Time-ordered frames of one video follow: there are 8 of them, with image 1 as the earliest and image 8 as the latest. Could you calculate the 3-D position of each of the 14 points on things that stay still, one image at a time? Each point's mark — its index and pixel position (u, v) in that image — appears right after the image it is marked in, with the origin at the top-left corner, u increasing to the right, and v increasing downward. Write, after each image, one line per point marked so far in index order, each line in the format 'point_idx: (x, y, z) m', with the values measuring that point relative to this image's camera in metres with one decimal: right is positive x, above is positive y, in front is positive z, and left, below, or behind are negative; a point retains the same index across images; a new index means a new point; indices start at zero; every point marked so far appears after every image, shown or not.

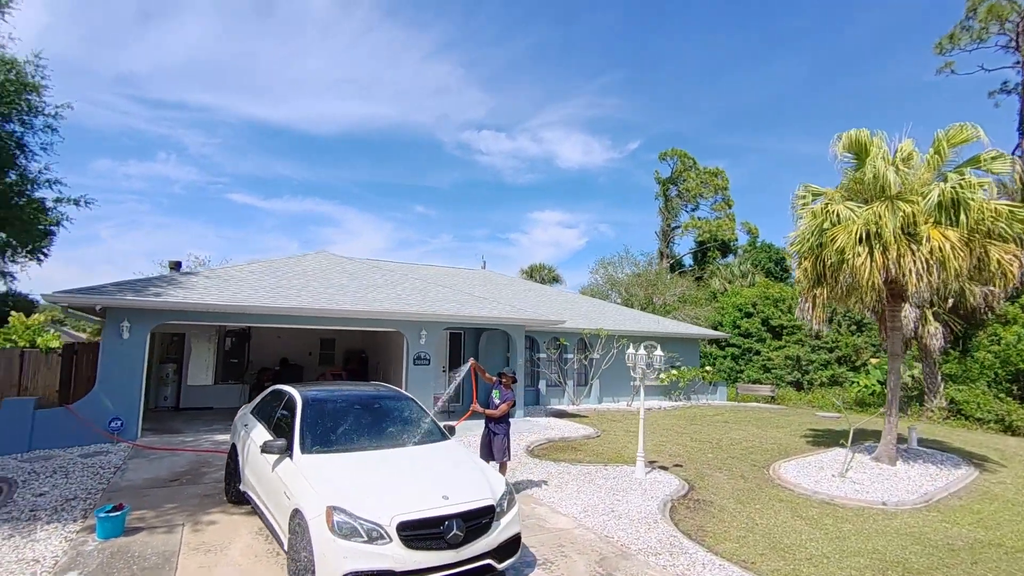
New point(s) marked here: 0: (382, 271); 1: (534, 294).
0: (-3.2, +0.4, +13.6) m
1: (+0.8, -0.3, +17.7) m
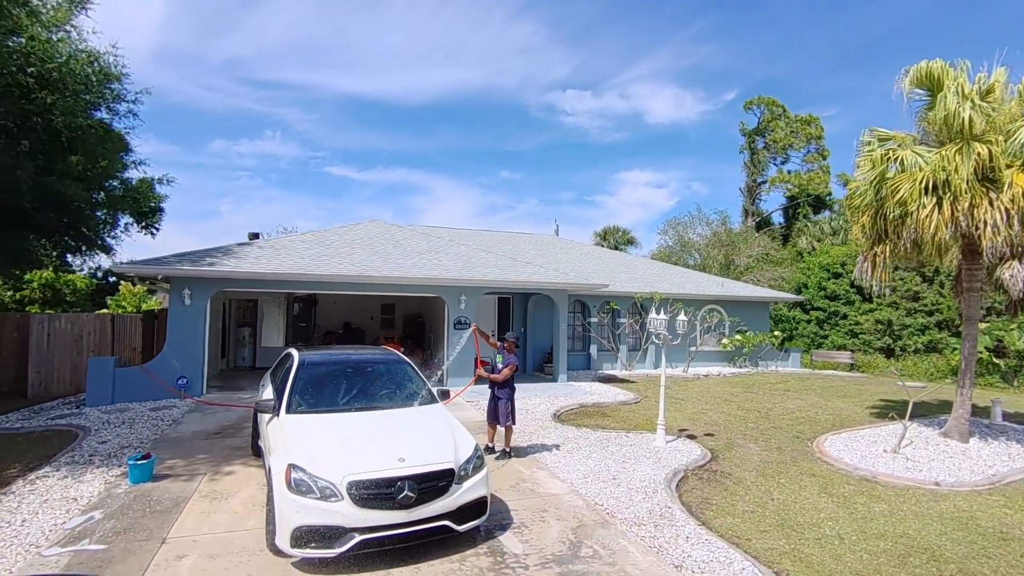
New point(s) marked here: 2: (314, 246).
0: (-2.1, +1.3, +13.8) m
1: (+2.5, +0.9, +17.3) m
2: (-4.3, +0.9, +11.7) m
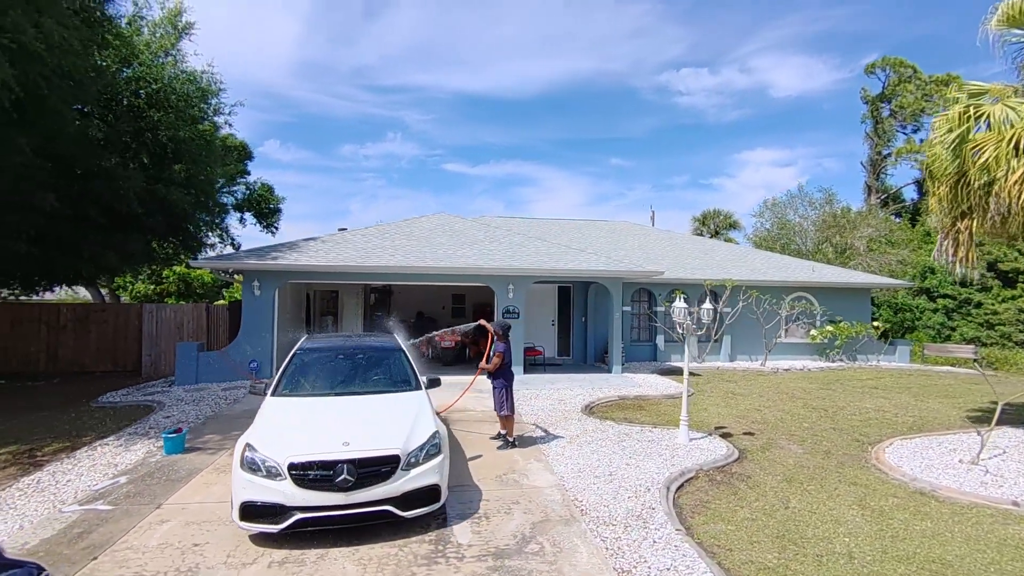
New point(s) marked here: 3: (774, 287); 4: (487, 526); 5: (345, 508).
0: (-0.6, +1.5, +13.9) m
1: (+4.6, +1.2, +16.4) m
2: (-3.1, +1.1, +12.3) m
3: (+6.6, 0.0, +14.0) m
4: (-0.2, -1.9, +4.5) m
5: (-1.2, -1.6, +4.0) m
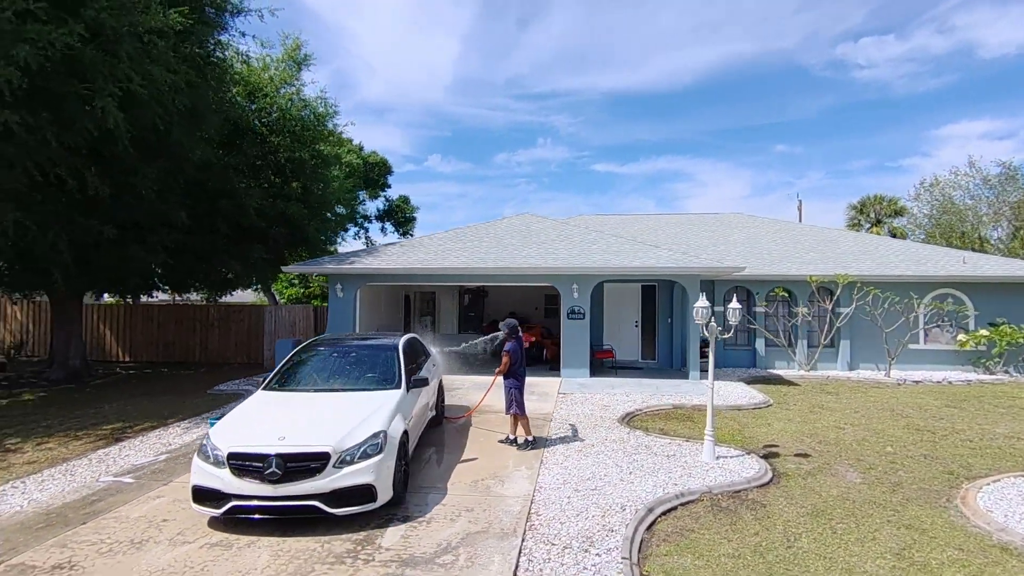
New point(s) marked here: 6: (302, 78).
0: (+1.4, +1.5, +13.6) m
1: (+7.0, +1.3, +14.6) m
2: (-1.5, +1.1, +12.7) m
3: (+8.4, +0.1, +11.7) m
4: (-0.7, -1.9, +4.4) m
5: (-1.8, -1.6, +4.2) m
6: (-6.4, +6.4, +16.9) m
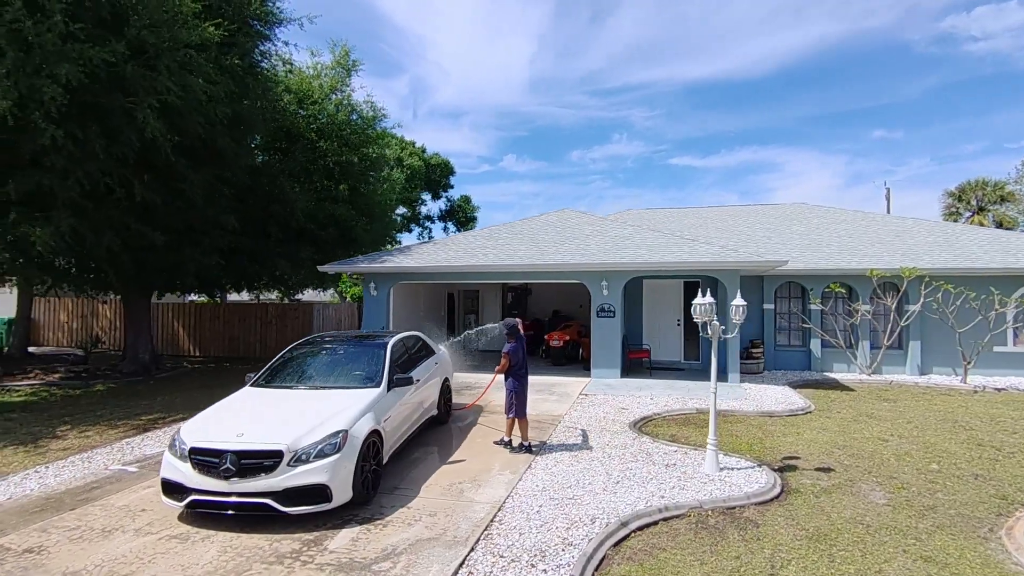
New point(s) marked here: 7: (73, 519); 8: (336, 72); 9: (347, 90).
0: (+2.2, +1.6, +13.1) m
1: (+8.0, +1.4, +13.4) m
2: (-0.7, +1.1, +12.6) m
3: (+8.9, +0.2, +10.3) m
4: (-1.1, -1.9, +4.3) m
5: (-2.2, -1.6, +4.3) m
6: (-5.1, +6.5, +17.4) m
7: (-3.7, -1.9, +4.6) m
8: (-5.5, +6.8, +17.4) m
9: (-5.2, +6.2, +17.3) m
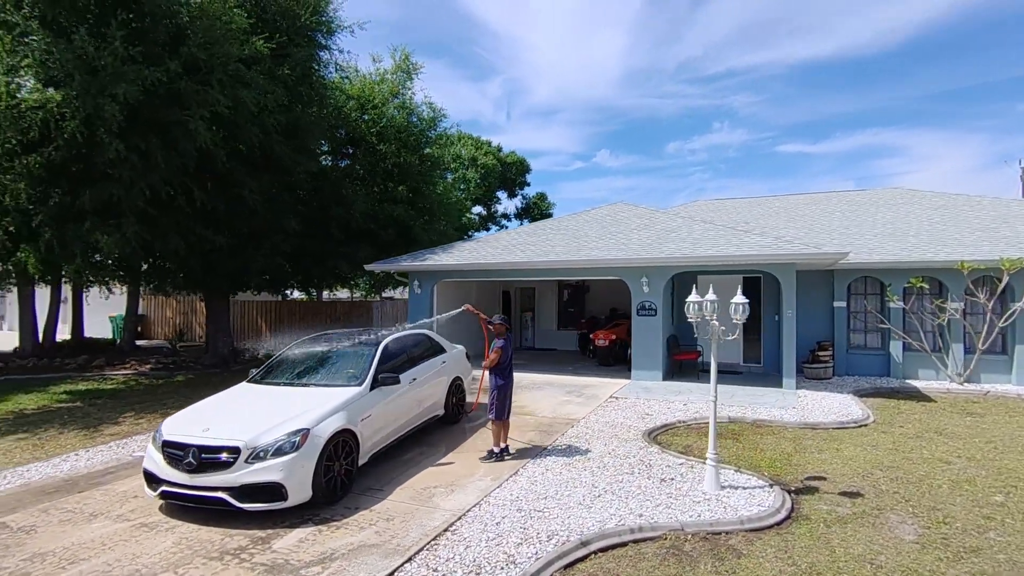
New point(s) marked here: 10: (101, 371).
0: (+3.2, +1.7, +12.4) m
1: (+9.0, +1.5, +11.7) m
2: (+0.2, +1.2, +12.4) m
3: (+9.4, +0.3, +8.5) m
4: (-1.4, -1.9, +4.2) m
5: (-2.6, -1.6, +4.4) m
6: (-3.3, +6.5, +17.8) m
7: (-4.0, -1.9, +5.0) m
8: (-3.7, +6.9, +17.9) m
9: (-3.4, +6.3, +17.7) m
10: (-10.5, -2.1, +14.1) m
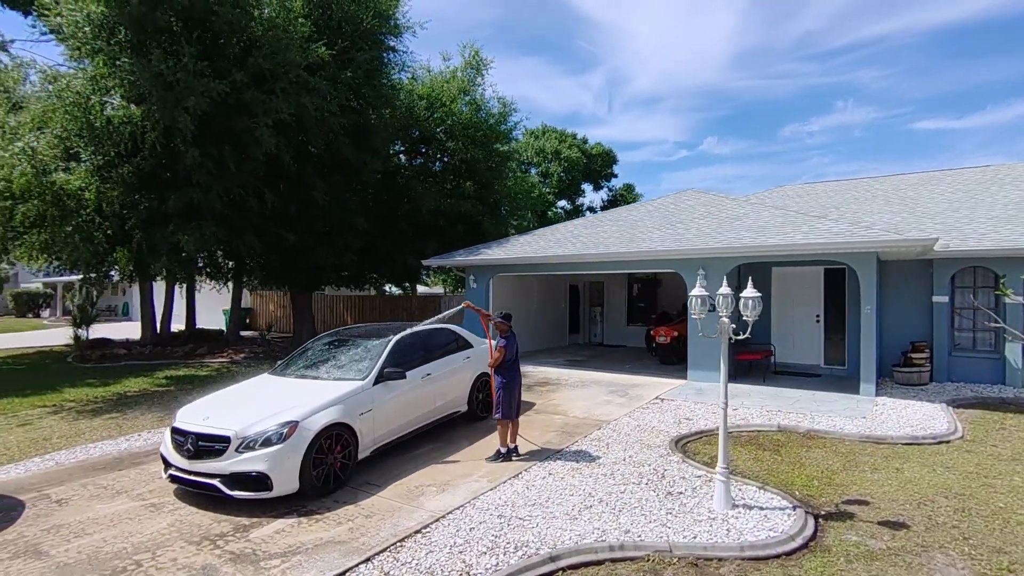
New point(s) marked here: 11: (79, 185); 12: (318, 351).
0: (+4.4, +1.8, +11.4) m
1: (+9.9, +1.6, +9.7) m
2: (+1.5, +1.3, +12.0) m
3: (+9.8, +0.4, +6.5) m
4: (-1.6, -1.8, +4.2) m
5: (-2.7, -1.6, +4.6) m
6: (-1.0, +6.7, +17.9) m
7: (-4.0, -1.9, +5.5) m
8: (-1.5, +7.0, +18.0) m
9: (-1.1, +6.4, +17.8) m
10: (-8.8, -2.0, +15.6) m
11: (-7.5, +1.8, +9.6) m
12: (-2.2, -0.7, +6.2) m
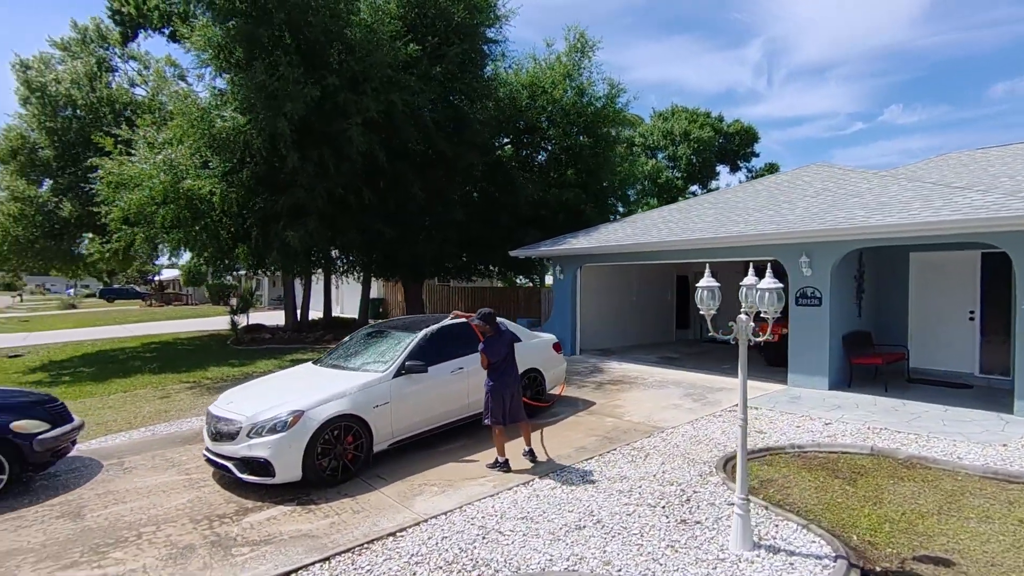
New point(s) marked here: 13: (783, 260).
0: (+5.9, +2.0, +9.6) m
1: (+10.8, +1.8, +6.6) m
2: (+3.2, +1.5, +10.9) m
3: (+9.9, +0.5, +3.6) m
4: (-1.7, -1.8, +4.3) m
5: (-2.7, -1.5, +4.9) m
6: (+2.3, +7.0, +17.2) m
7: (-3.7, -1.8, +6.1) m
8: (+1.9, +7.3, +17.4) m
9: (+2.2, +6.7, +17.1) m
10: (-5.8, -1.8, +17.1) m
11: (-6.1, +2.0, +11.0) m
12: (-1.7, -0.6, +6.3) m
13: (+4.1, +0.4, +8.3) m
